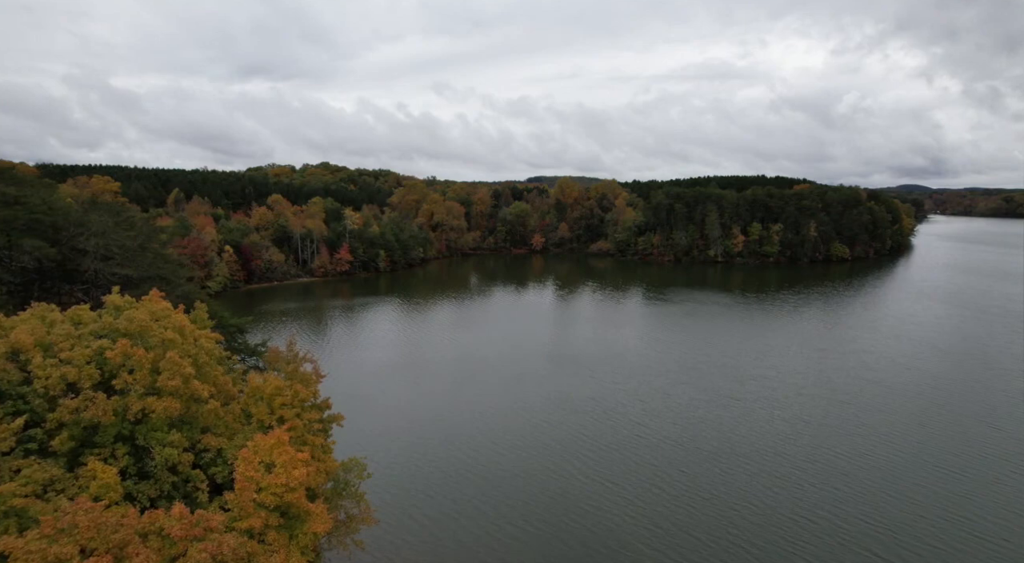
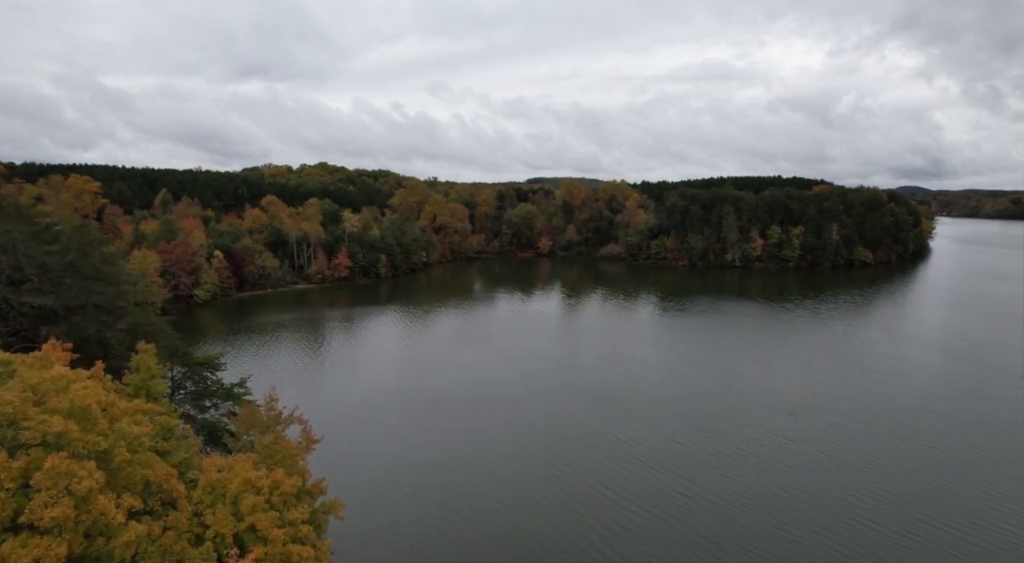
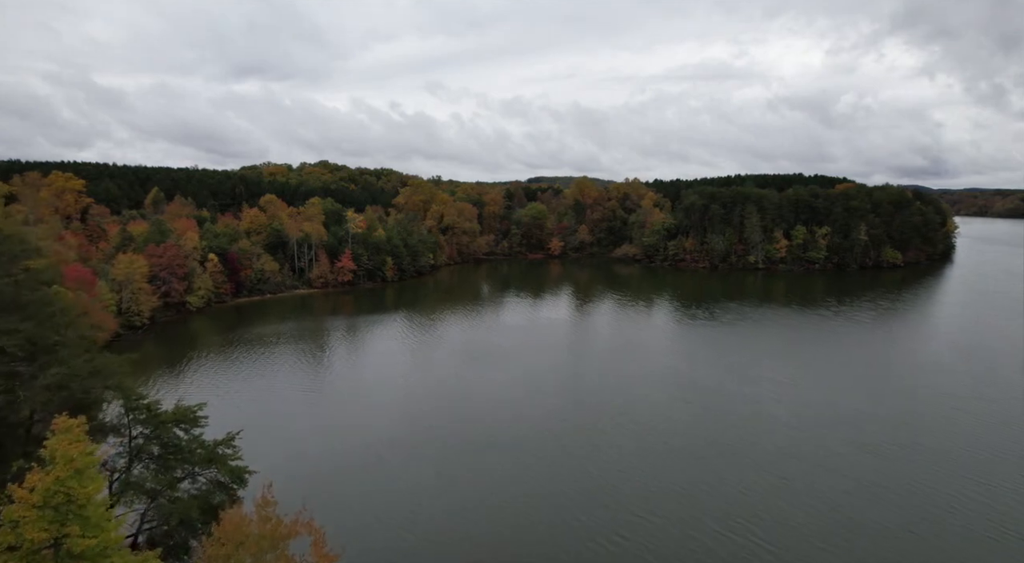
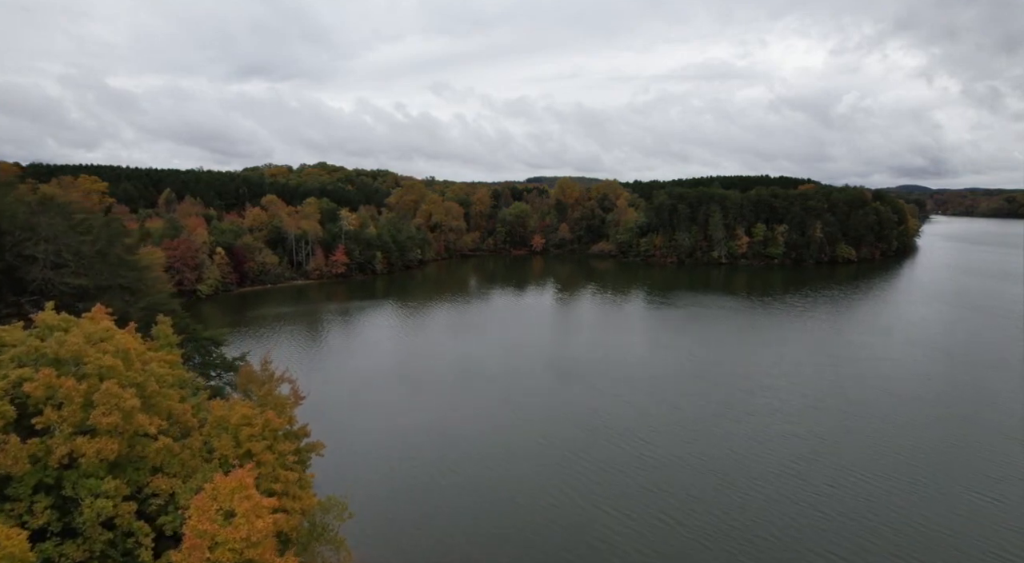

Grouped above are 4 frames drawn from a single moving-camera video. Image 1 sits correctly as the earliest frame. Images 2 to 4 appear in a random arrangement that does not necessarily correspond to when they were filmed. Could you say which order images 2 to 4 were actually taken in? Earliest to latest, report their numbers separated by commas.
4, 2, 3
